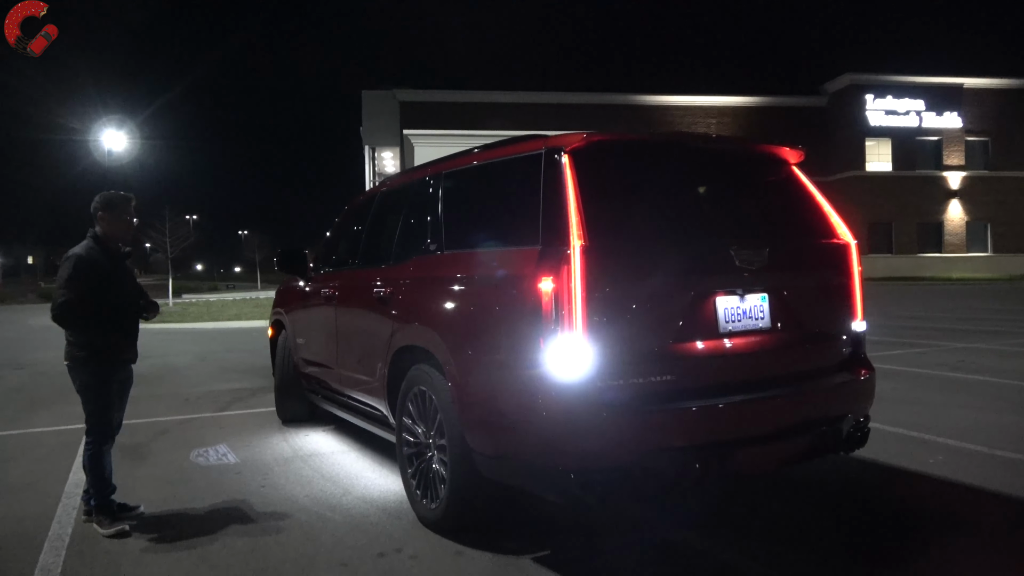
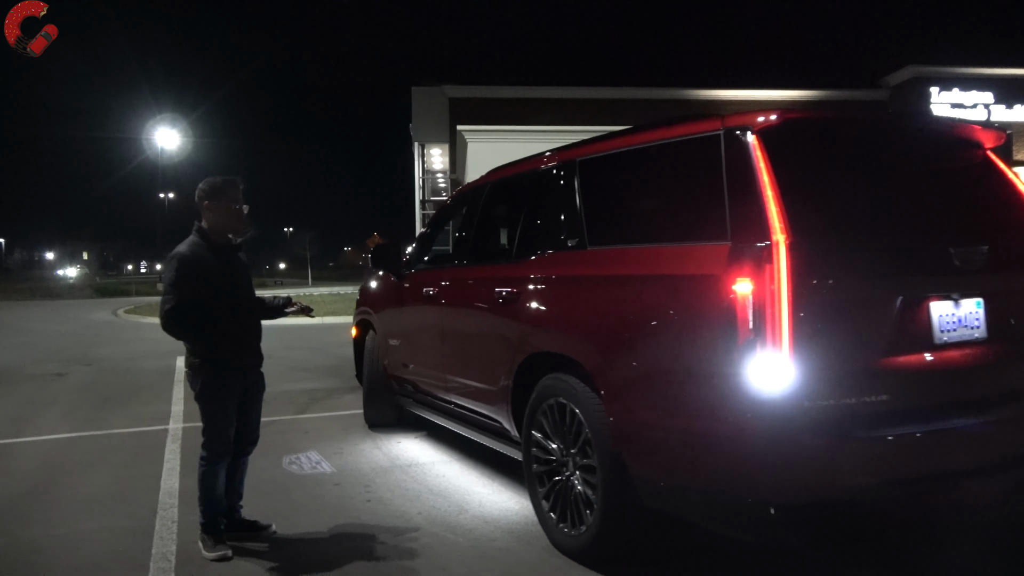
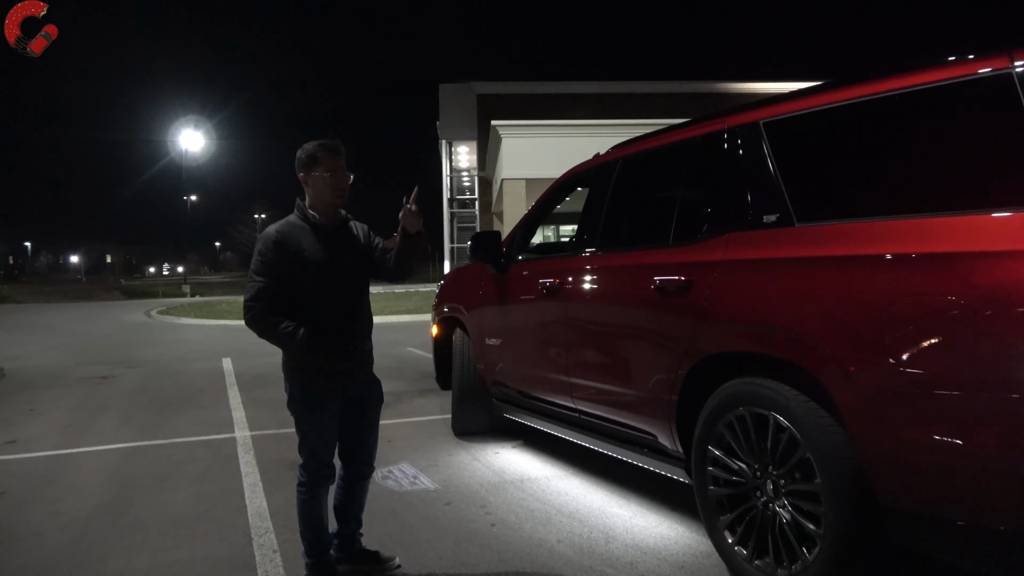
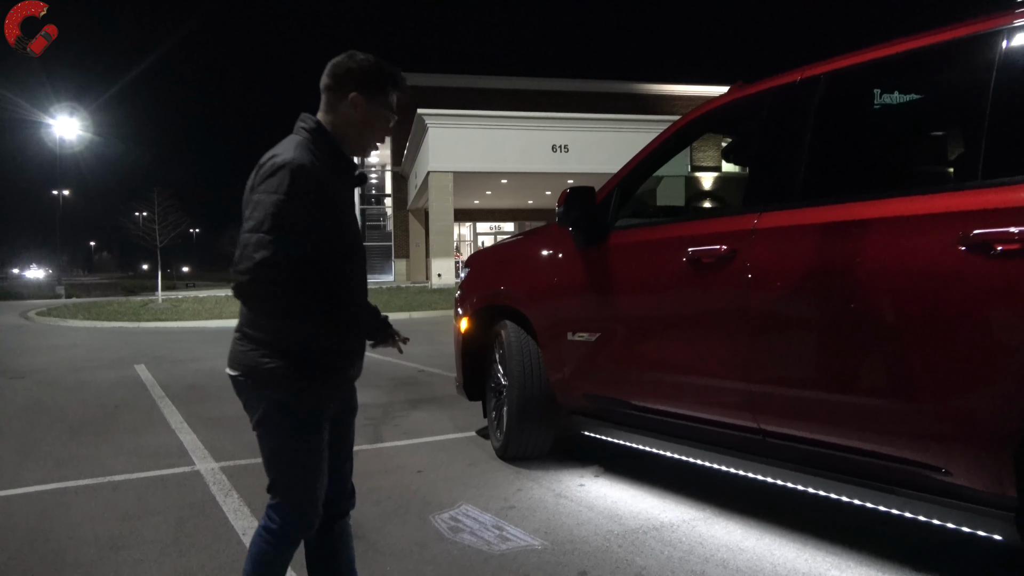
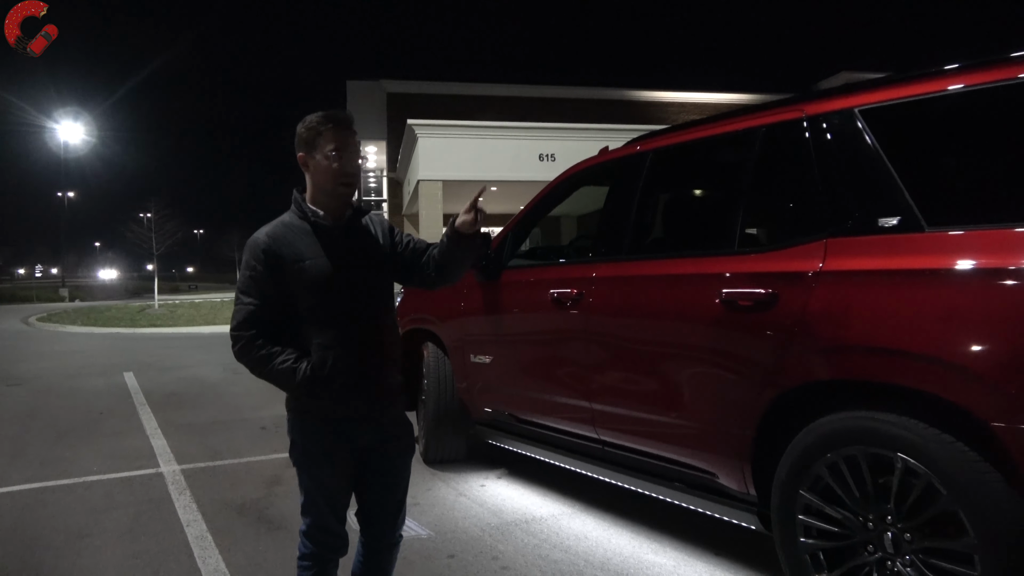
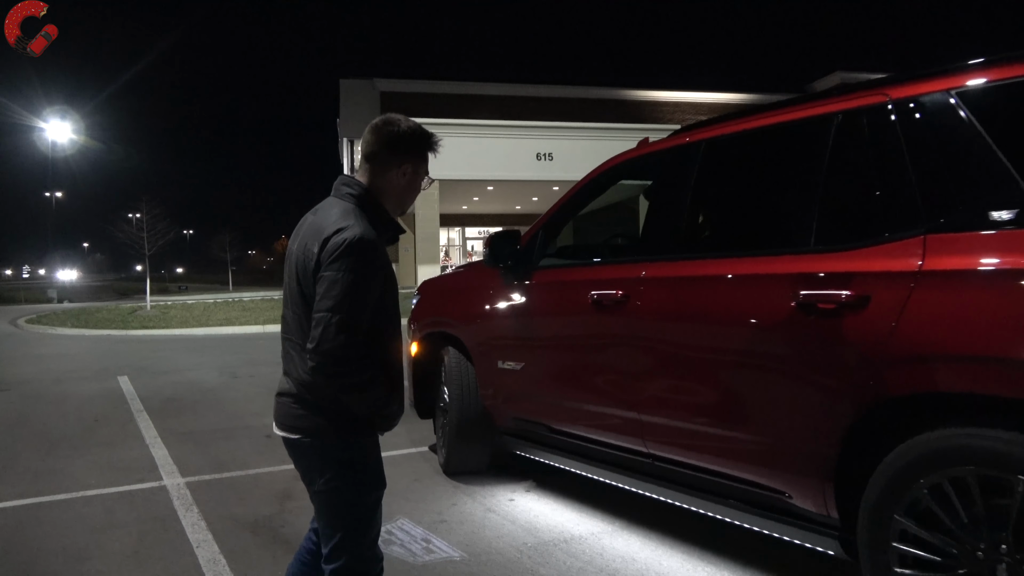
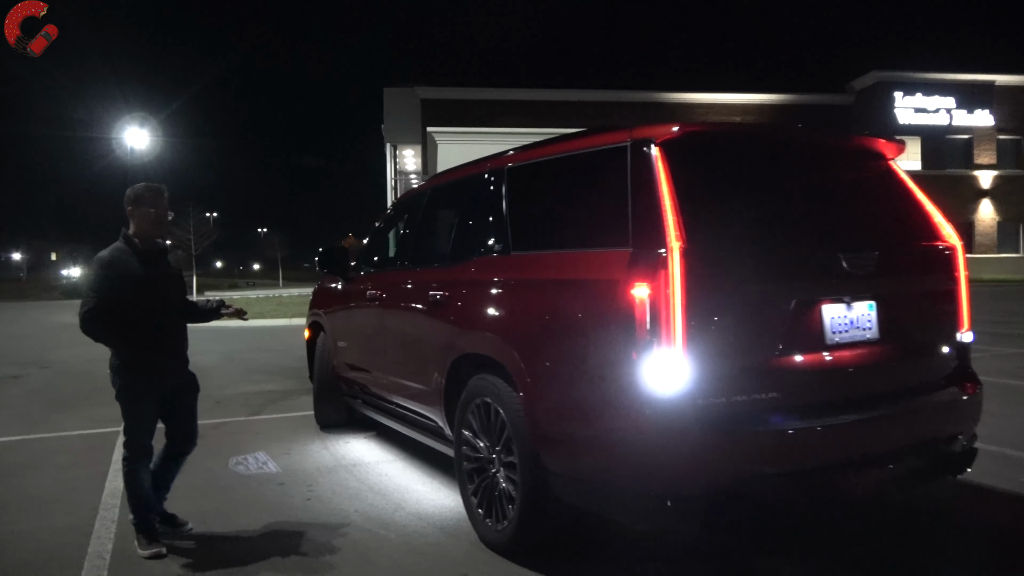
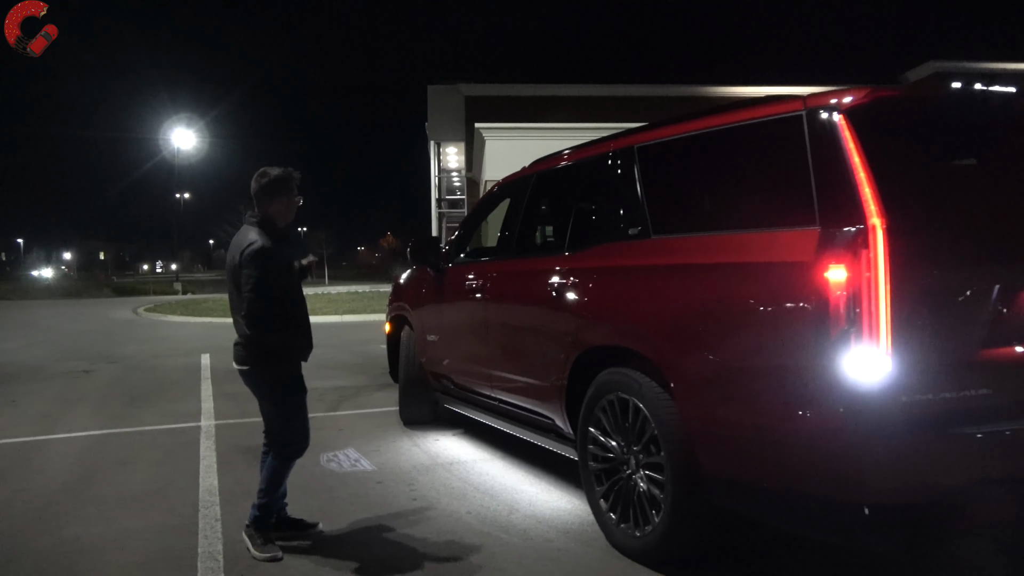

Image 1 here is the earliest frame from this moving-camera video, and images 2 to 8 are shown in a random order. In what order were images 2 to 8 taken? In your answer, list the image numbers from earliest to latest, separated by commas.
7, 2, 8, 3, 5, 6, 4
